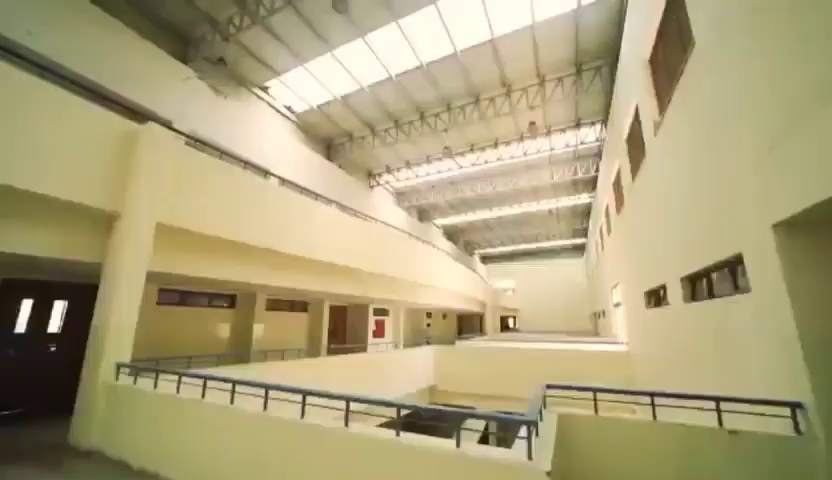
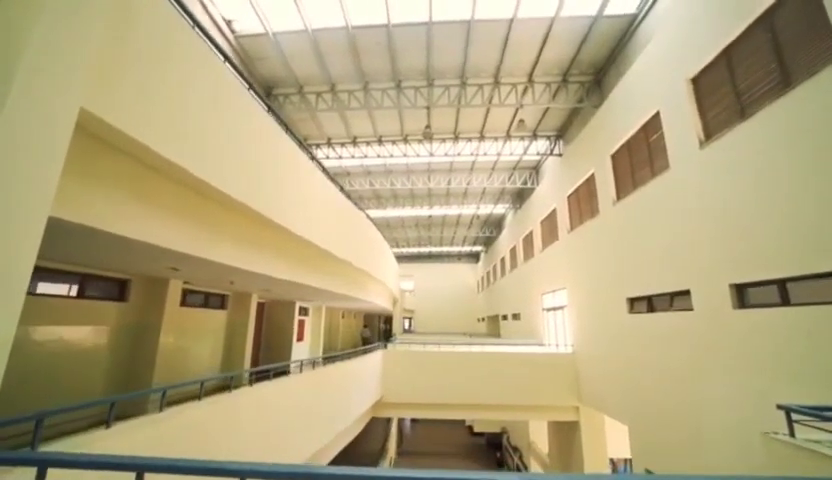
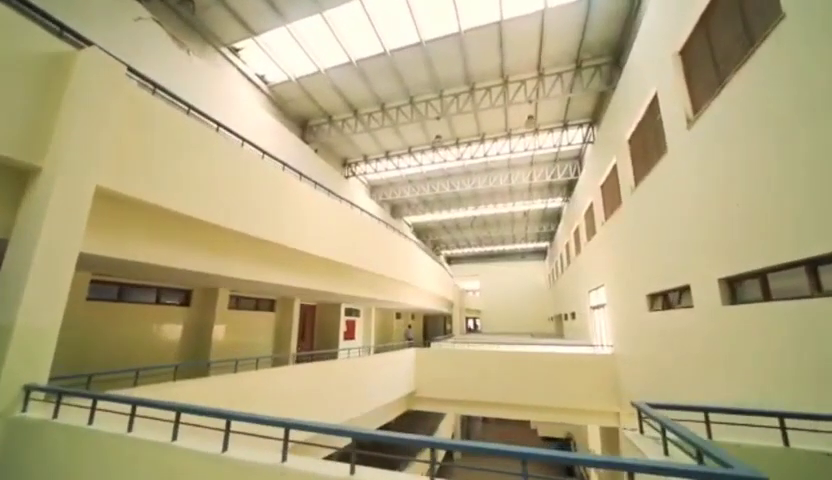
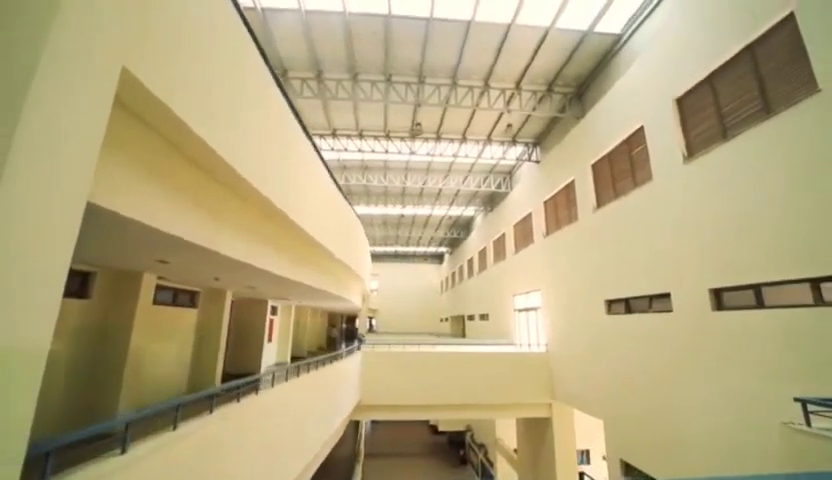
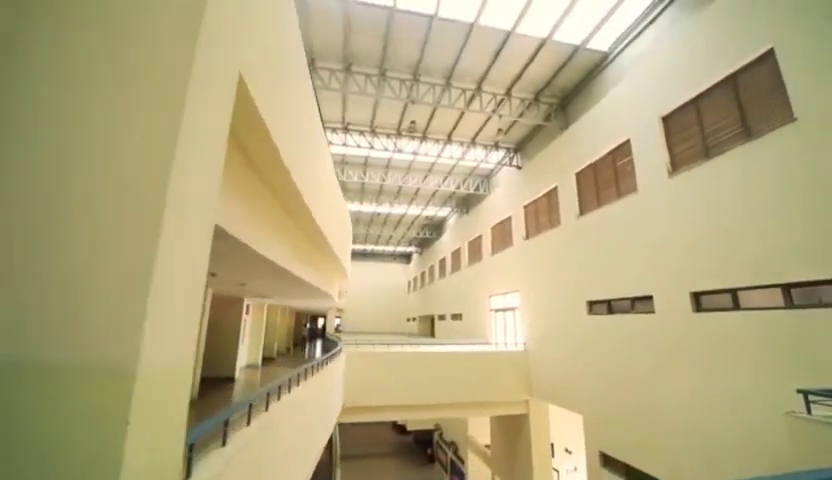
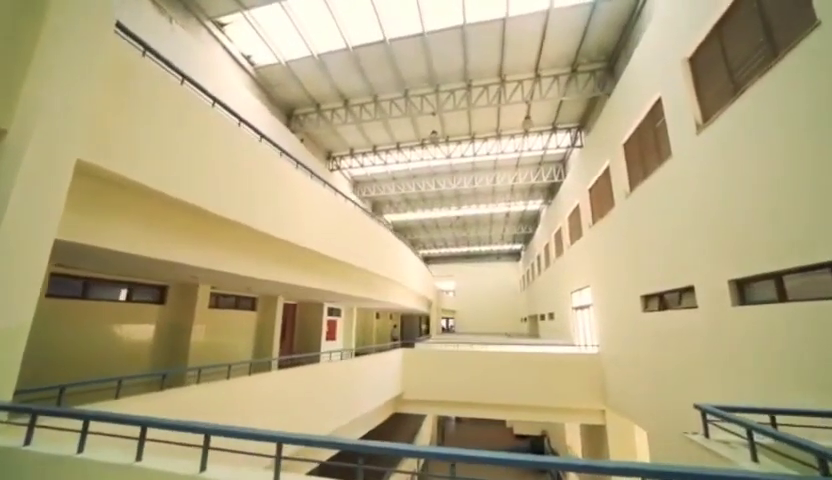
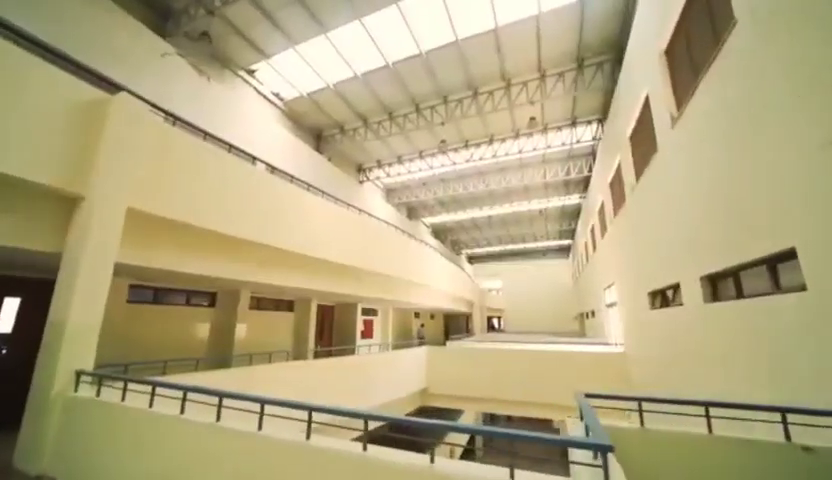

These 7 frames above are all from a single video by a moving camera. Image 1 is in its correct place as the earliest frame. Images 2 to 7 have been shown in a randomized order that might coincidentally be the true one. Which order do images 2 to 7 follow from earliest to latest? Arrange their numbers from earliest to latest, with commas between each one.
7, 3, 6, 2, 4, 5
